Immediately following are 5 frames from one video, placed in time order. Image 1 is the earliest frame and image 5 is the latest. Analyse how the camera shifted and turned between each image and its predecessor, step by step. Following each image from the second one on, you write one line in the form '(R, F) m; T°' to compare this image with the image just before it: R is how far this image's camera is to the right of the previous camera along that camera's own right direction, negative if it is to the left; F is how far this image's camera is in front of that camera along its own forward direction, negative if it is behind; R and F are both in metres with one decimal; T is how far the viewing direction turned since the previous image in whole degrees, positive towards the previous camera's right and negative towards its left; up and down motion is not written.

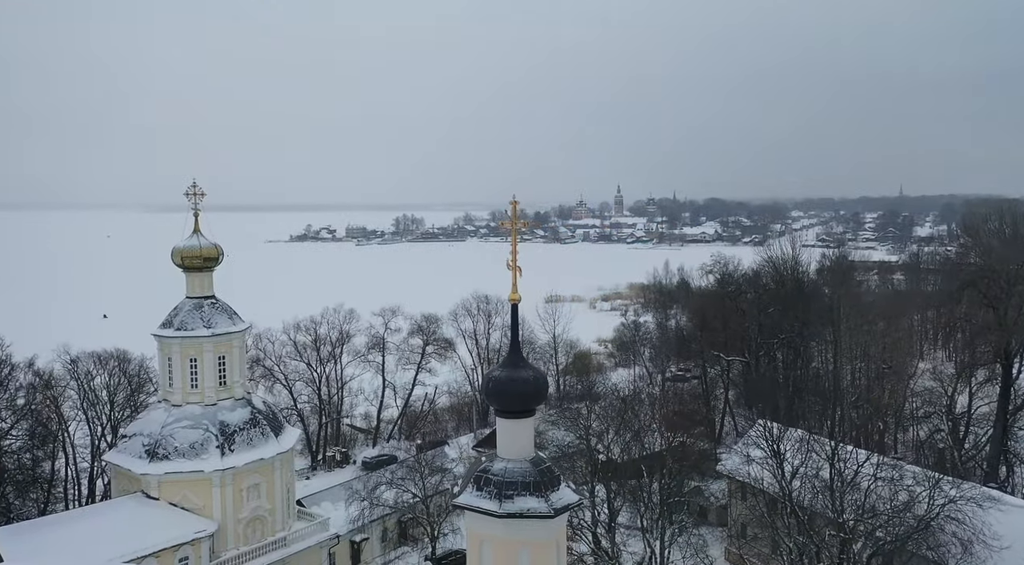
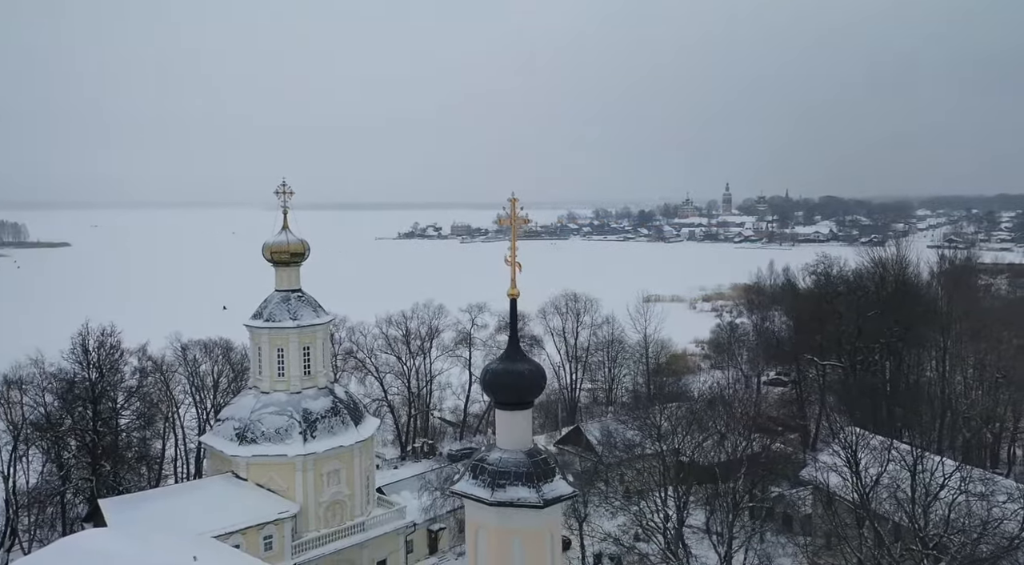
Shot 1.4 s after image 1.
(+1.3, -0.3) m; -8°
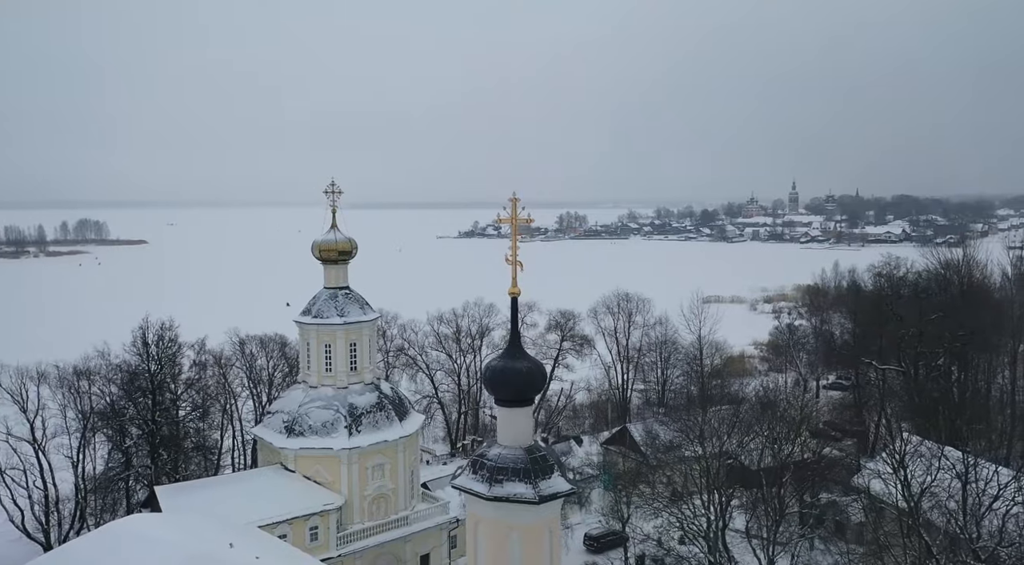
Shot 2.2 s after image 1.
(+0.8, -0.1) m; -5°
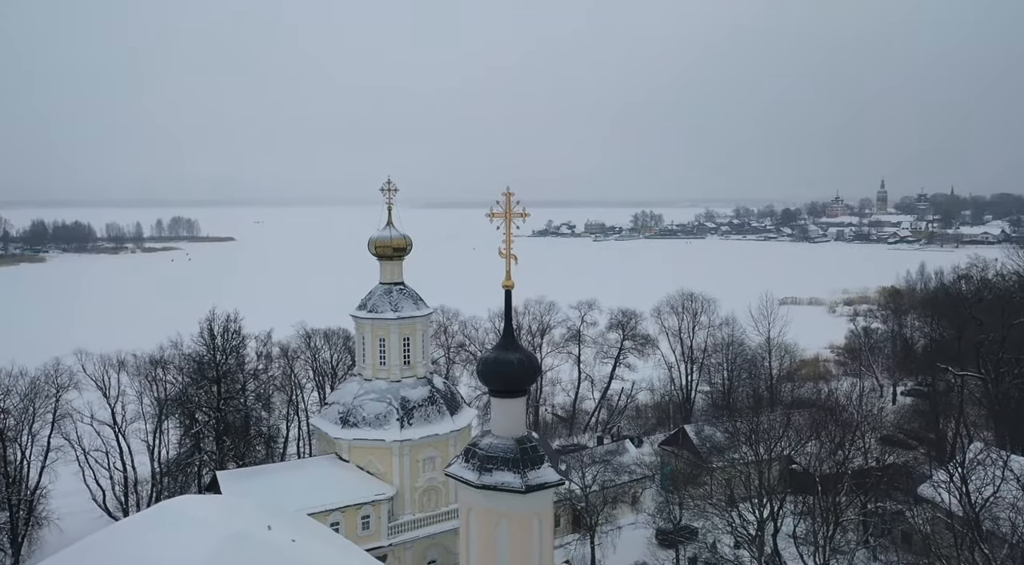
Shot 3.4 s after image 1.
(+1.1, -0.1) m; -6°
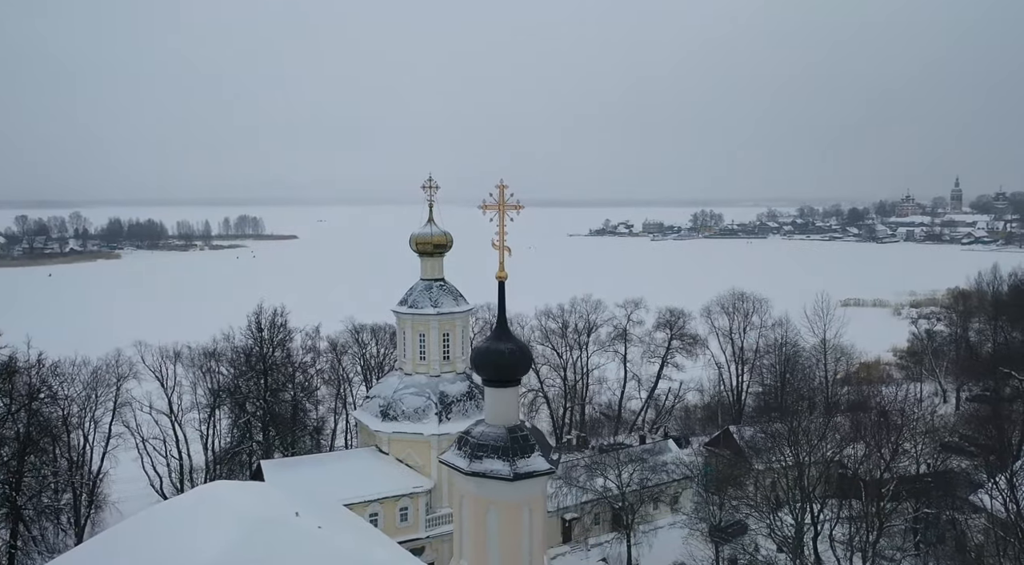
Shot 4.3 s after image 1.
(+0.9, -0.1) m; -5°
